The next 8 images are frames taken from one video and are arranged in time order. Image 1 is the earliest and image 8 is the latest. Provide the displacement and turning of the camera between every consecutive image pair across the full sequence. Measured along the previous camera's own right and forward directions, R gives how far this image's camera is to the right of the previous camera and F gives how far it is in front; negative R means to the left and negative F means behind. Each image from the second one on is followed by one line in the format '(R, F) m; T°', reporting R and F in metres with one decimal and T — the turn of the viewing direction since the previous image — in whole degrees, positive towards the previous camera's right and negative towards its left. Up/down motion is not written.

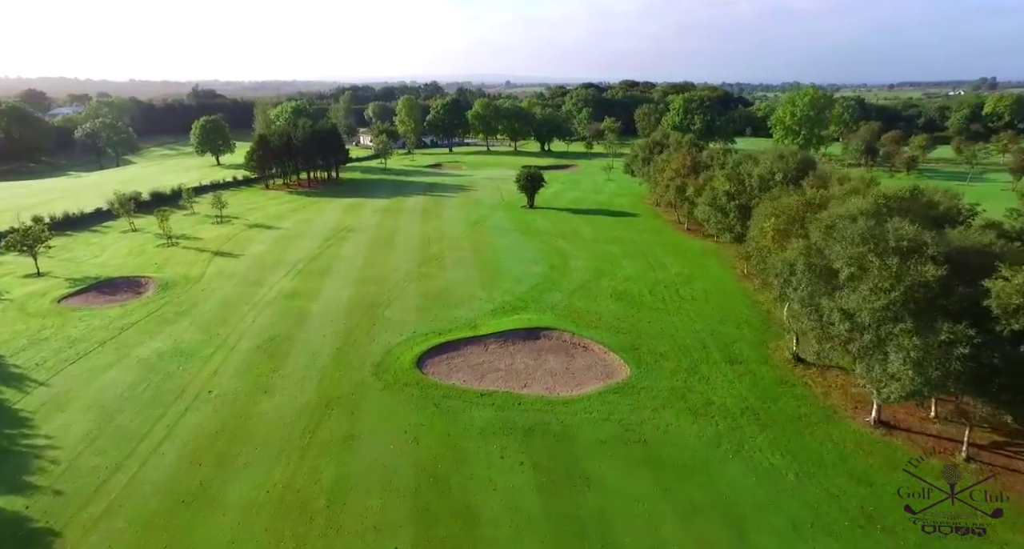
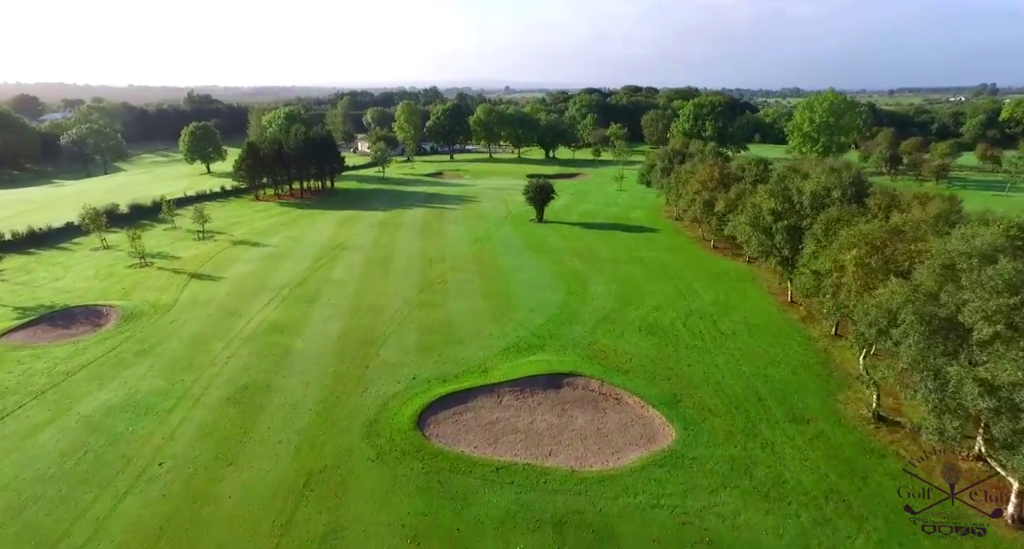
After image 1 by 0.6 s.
(-0.8, +4.7) m; 0°
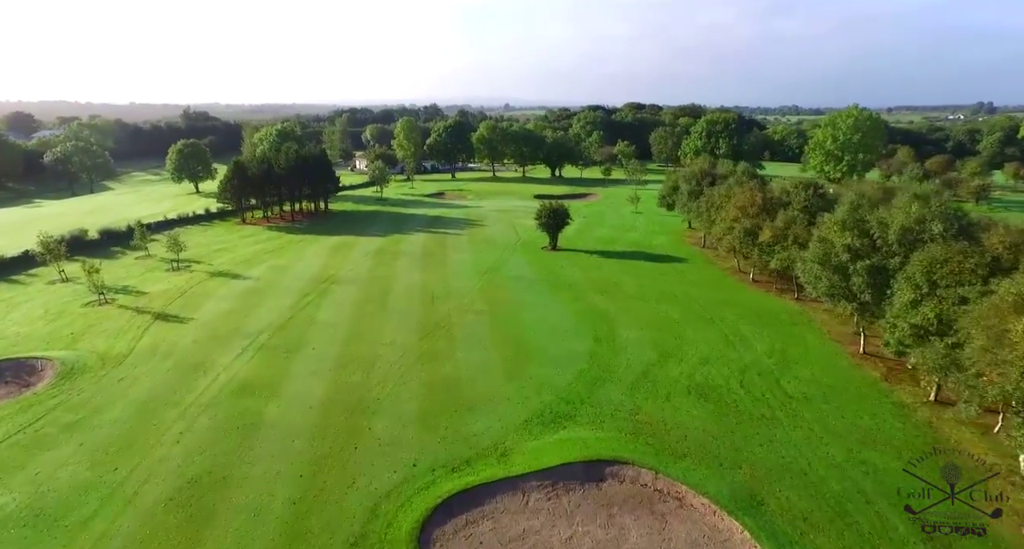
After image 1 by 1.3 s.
(-1.0, +5.7) m; 0°
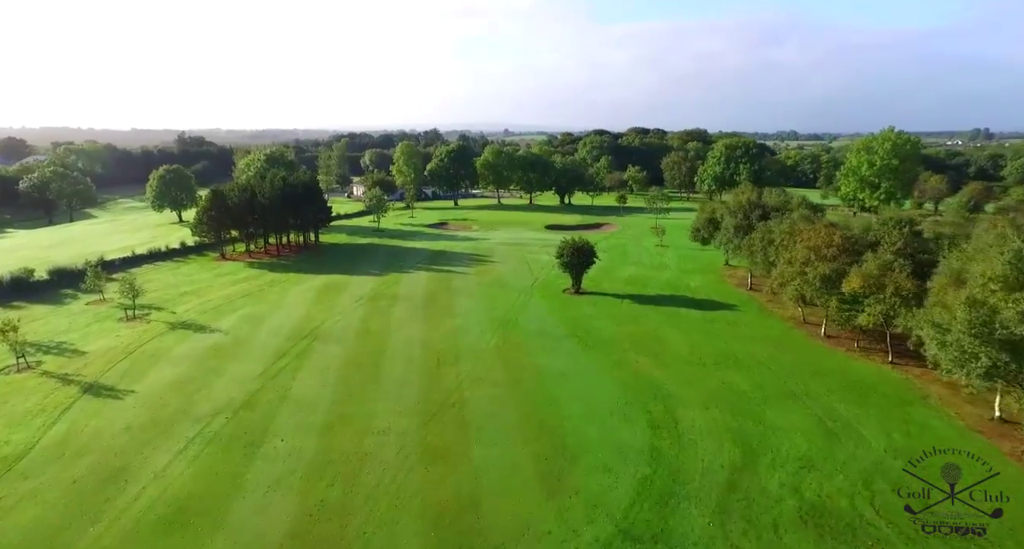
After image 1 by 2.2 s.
(-1.4, +7.5) m; 0°
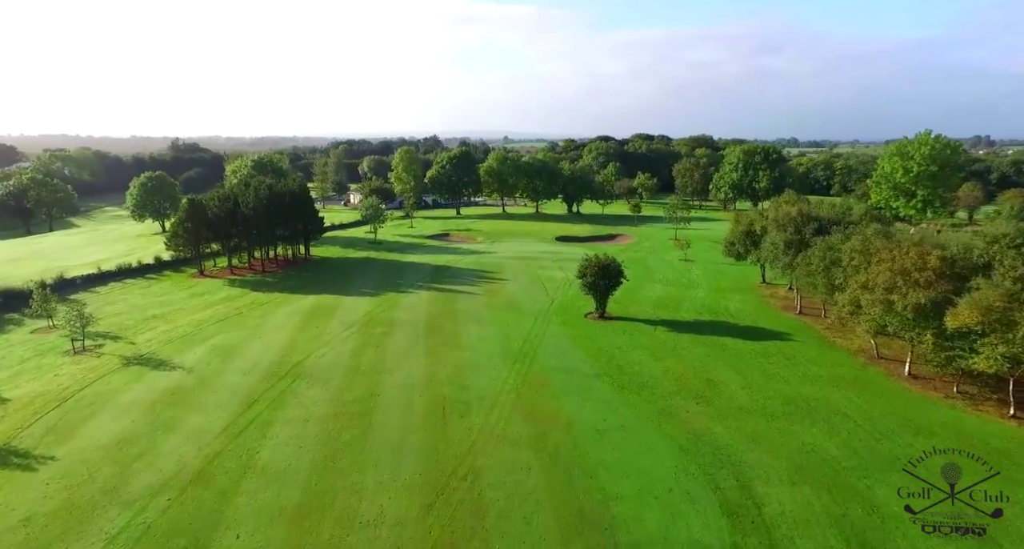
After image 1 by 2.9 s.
(-1.1, +6.1) m; 0°
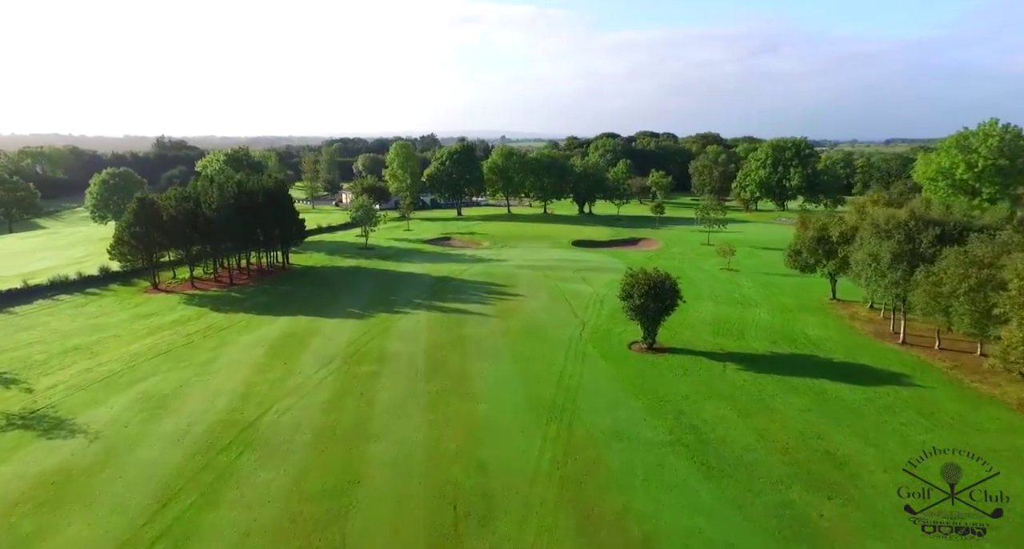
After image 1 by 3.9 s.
(-1.5, +9.1) m; 0°
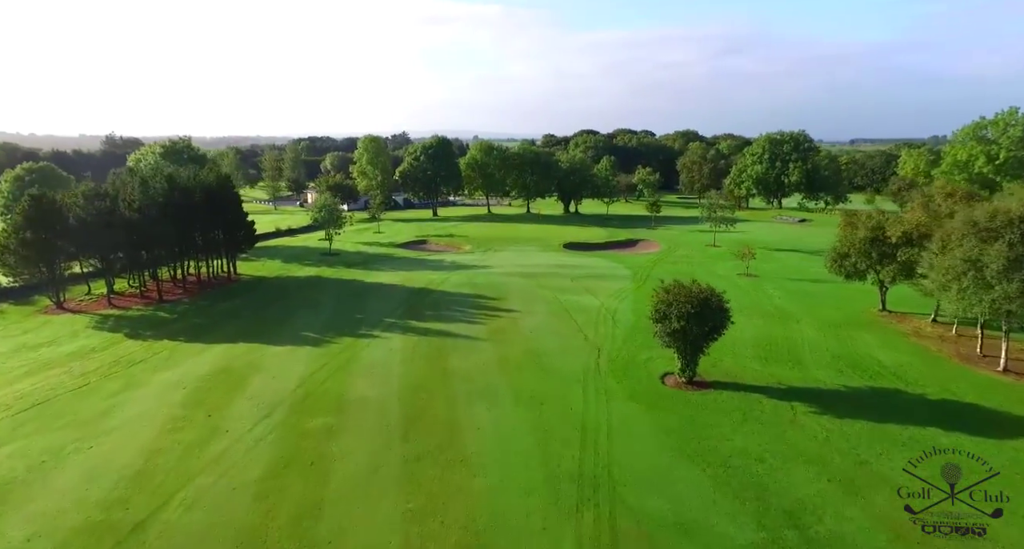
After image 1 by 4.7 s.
(-1.2, +7.7) m; +3°
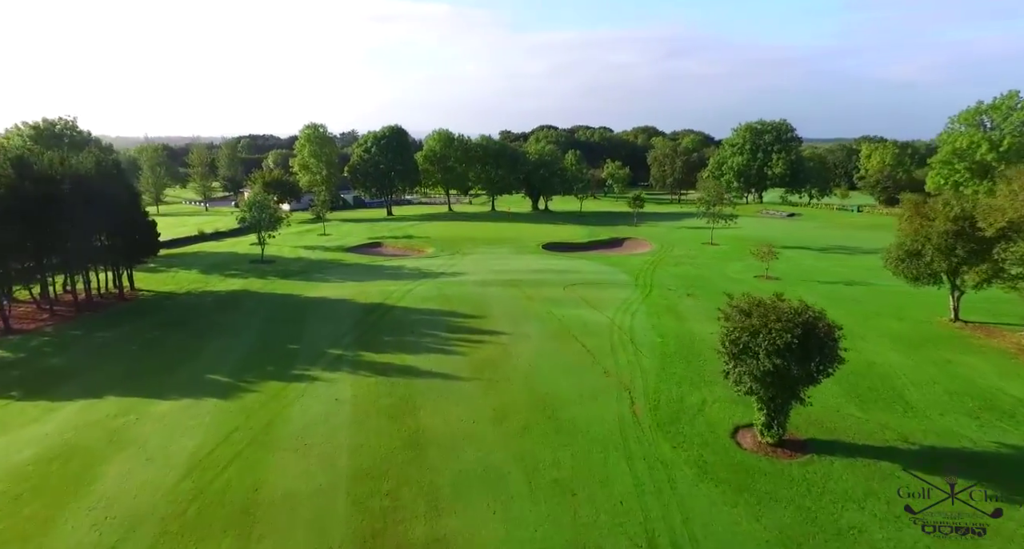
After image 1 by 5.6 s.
(-1.5, +9.0) m; +5°
